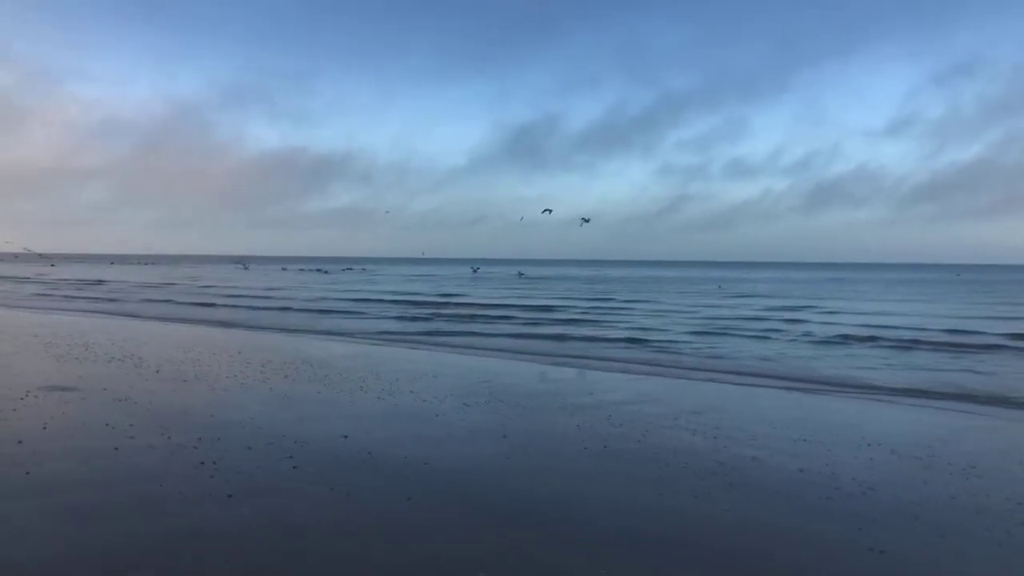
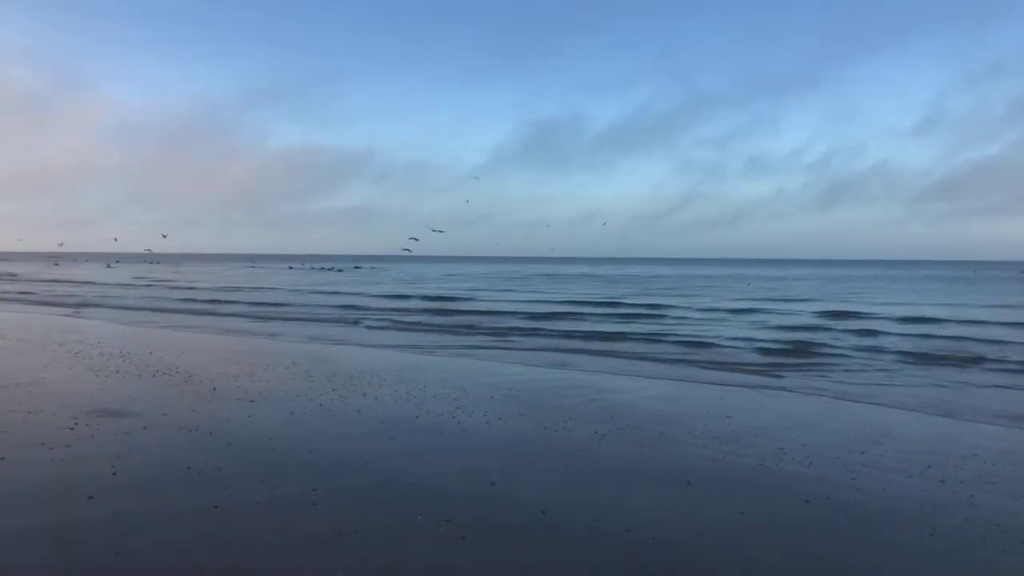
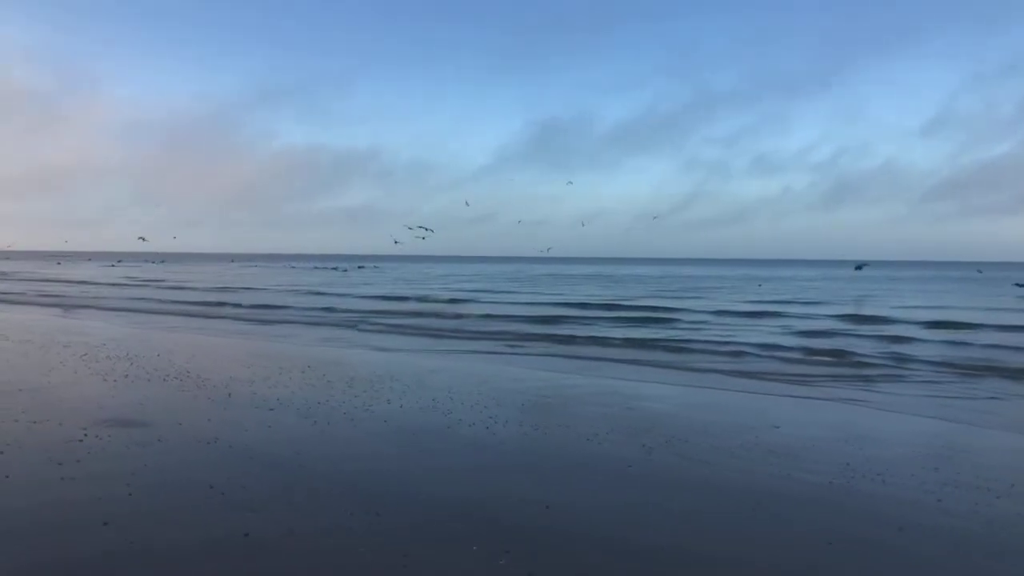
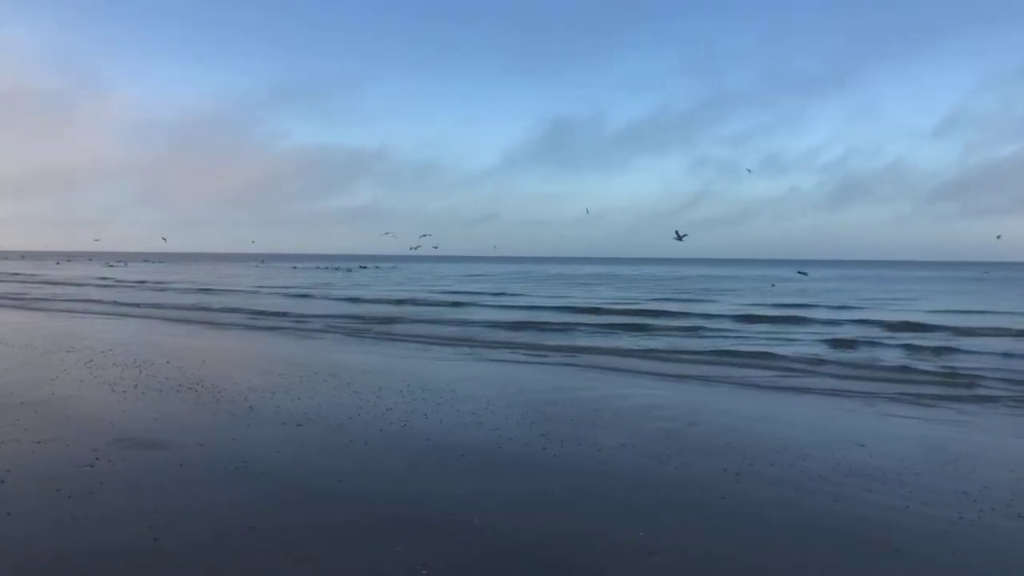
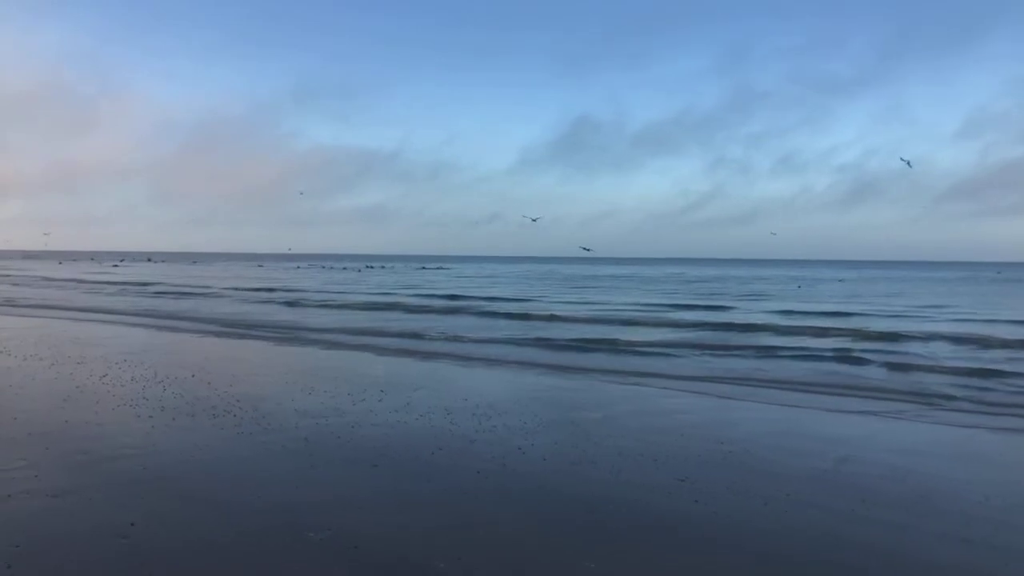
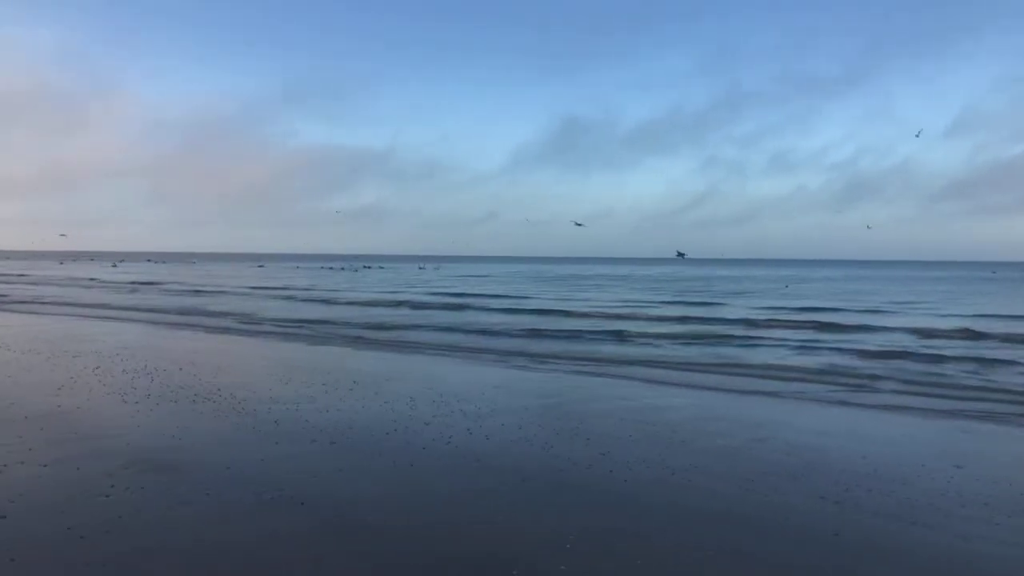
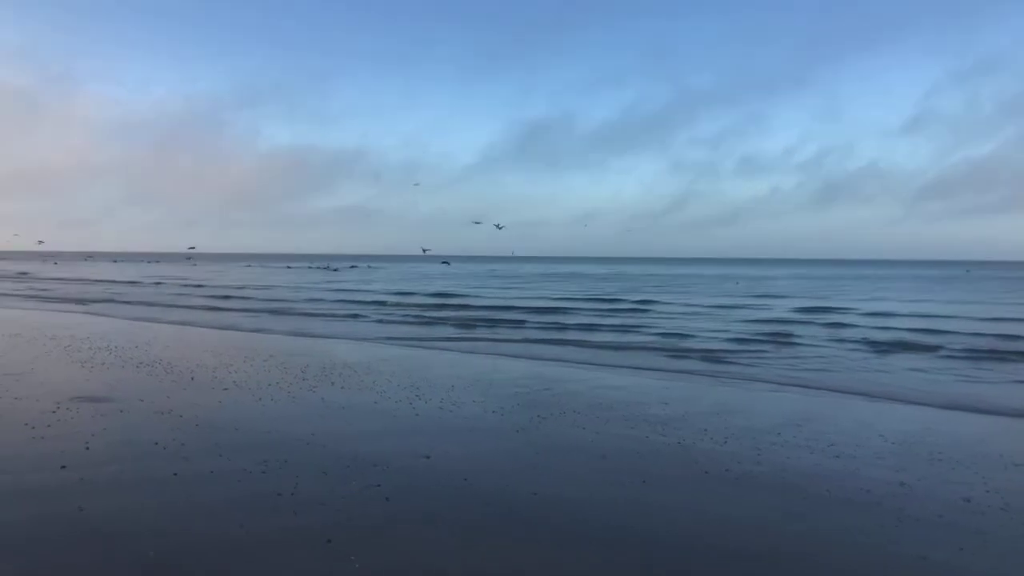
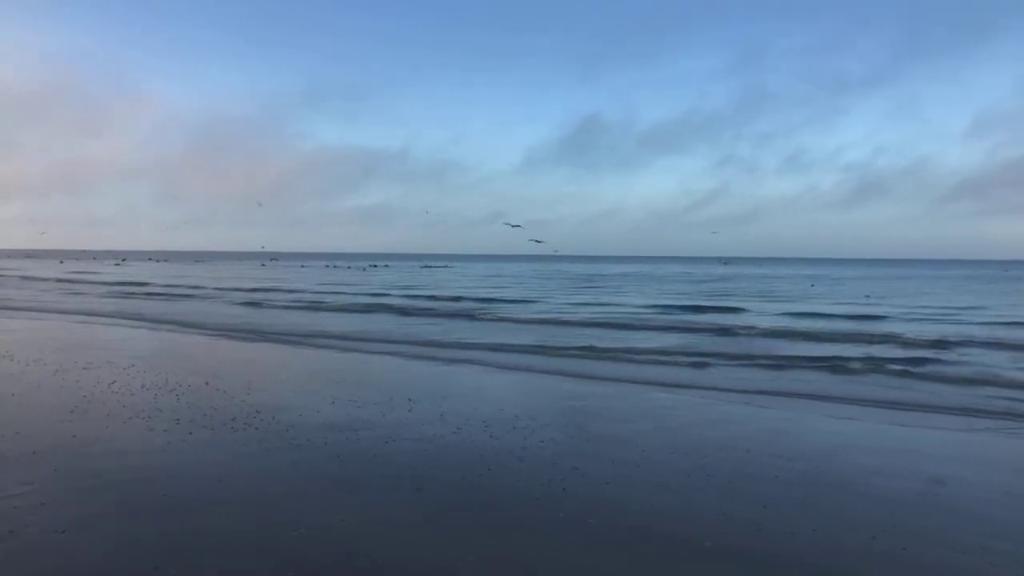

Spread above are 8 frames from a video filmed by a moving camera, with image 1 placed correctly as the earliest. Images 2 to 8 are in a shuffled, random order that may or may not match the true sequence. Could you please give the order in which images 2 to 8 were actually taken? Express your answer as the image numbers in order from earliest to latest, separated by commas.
7, 2, 3, 4, 6, 5, 8
